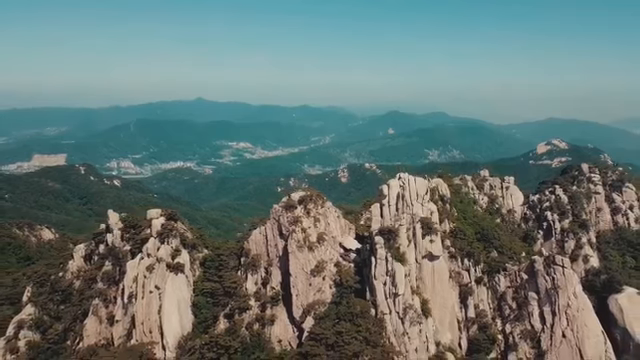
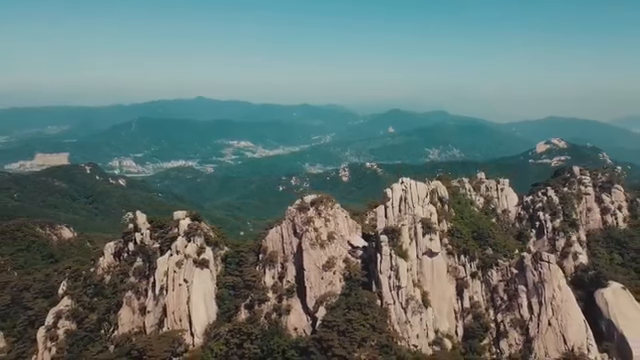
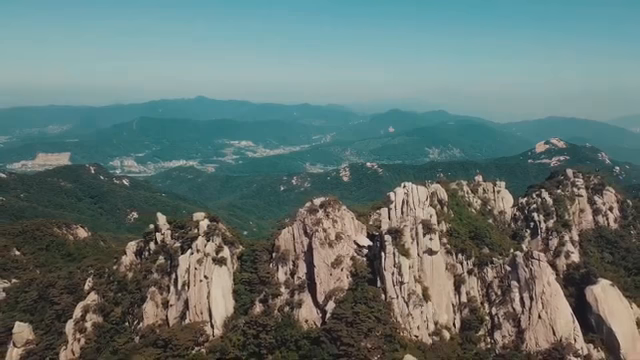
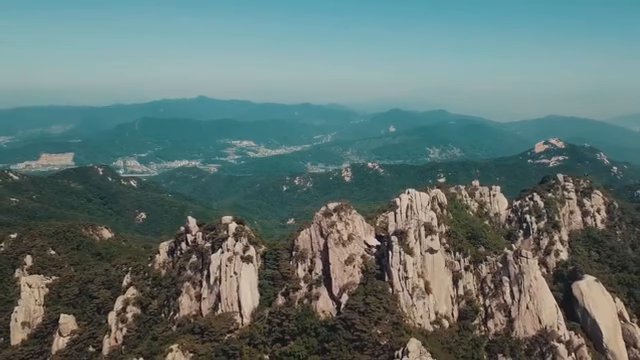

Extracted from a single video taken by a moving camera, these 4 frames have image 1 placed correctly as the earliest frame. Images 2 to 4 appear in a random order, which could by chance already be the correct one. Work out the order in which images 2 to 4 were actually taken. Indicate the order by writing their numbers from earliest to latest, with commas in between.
2, 3, 4
